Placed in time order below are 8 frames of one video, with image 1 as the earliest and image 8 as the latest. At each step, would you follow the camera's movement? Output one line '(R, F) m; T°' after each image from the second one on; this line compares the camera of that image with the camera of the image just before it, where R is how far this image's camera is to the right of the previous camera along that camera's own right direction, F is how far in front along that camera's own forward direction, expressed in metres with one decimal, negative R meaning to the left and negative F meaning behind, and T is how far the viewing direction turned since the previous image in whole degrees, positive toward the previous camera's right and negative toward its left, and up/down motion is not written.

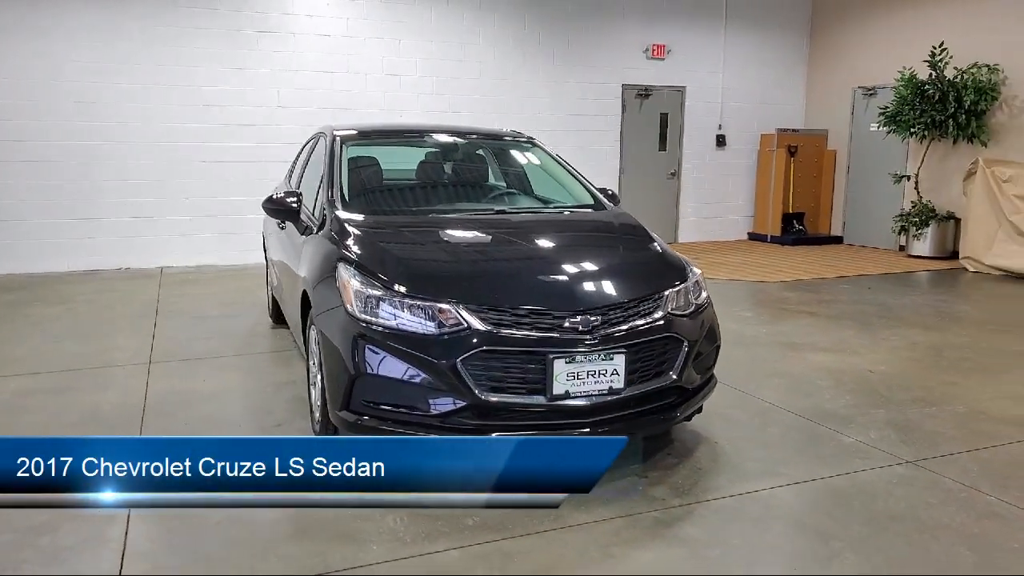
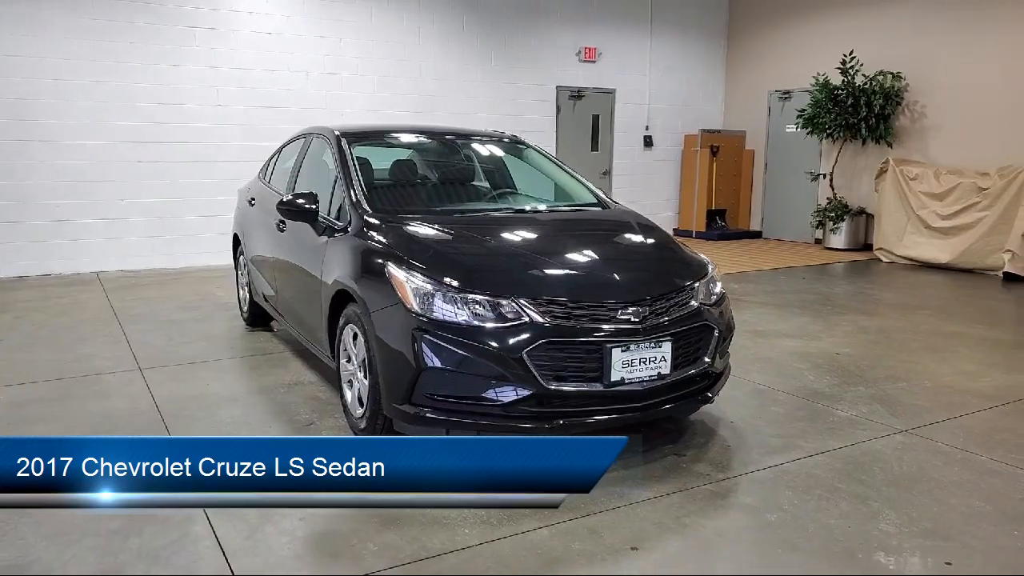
(-0.5, -0.1) m; +7°
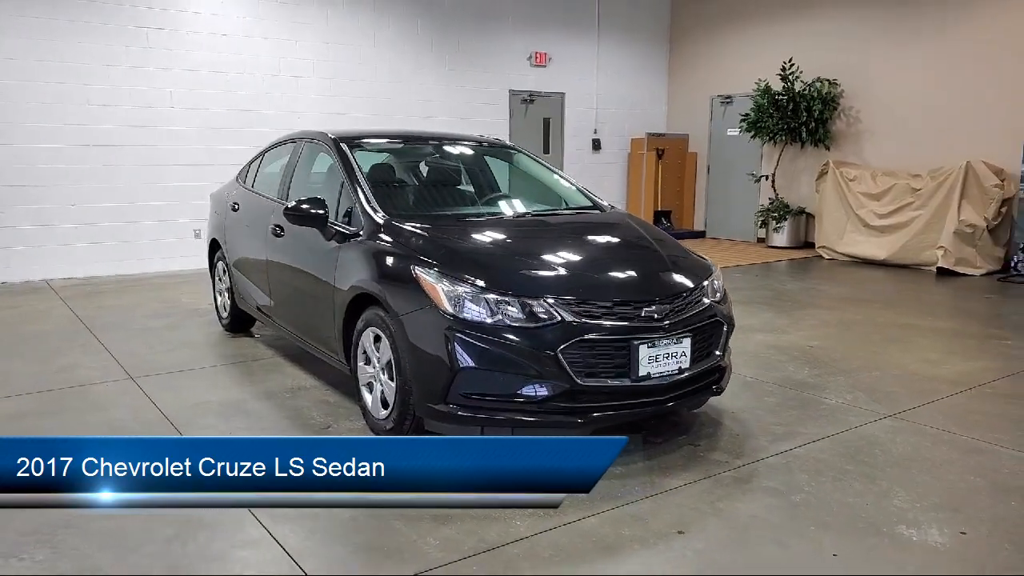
(-0.4, -0.1) m; +5°
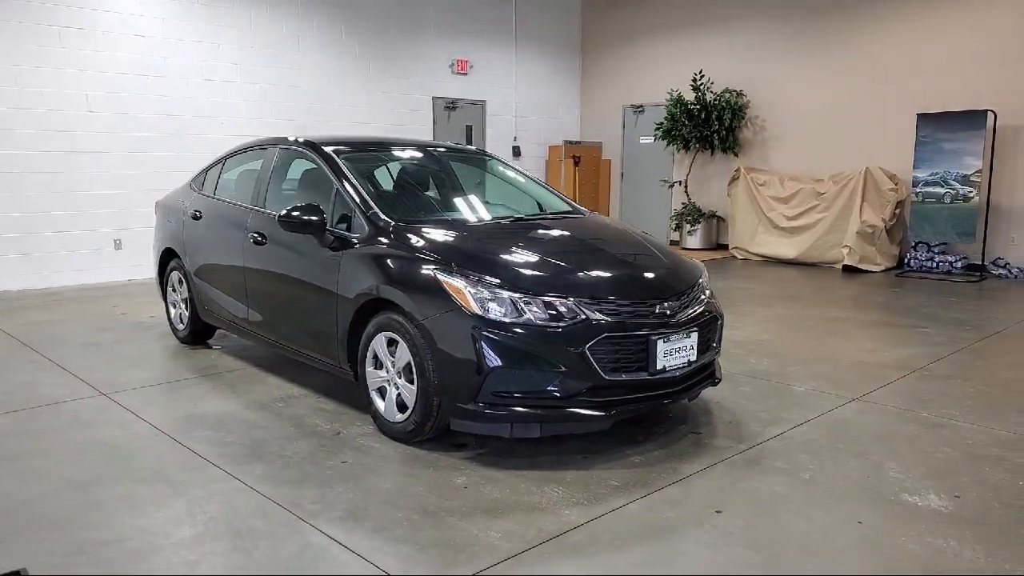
(-0.5, -0.1) m; +8°
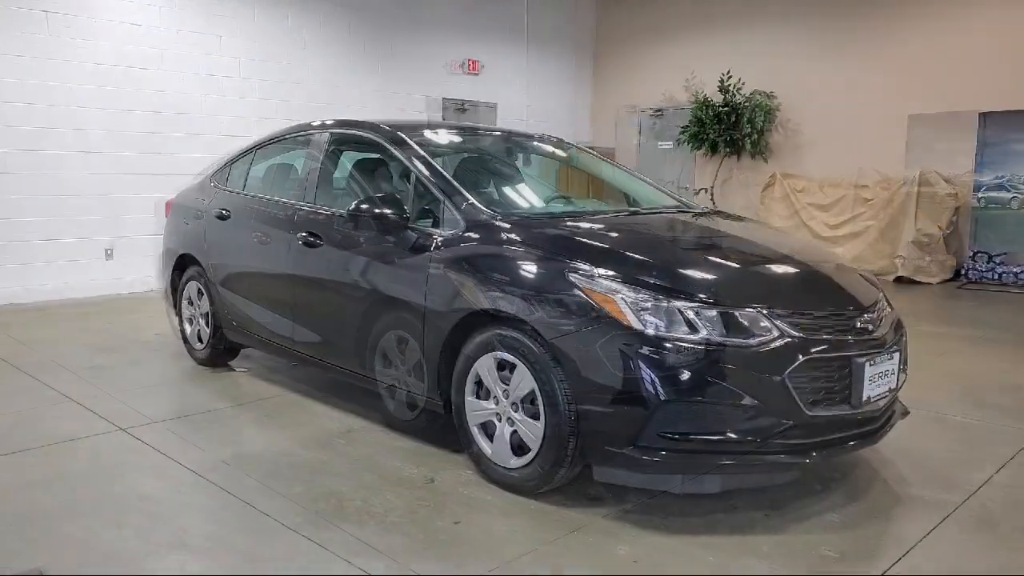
(-0.5, +0.7) m; +2°
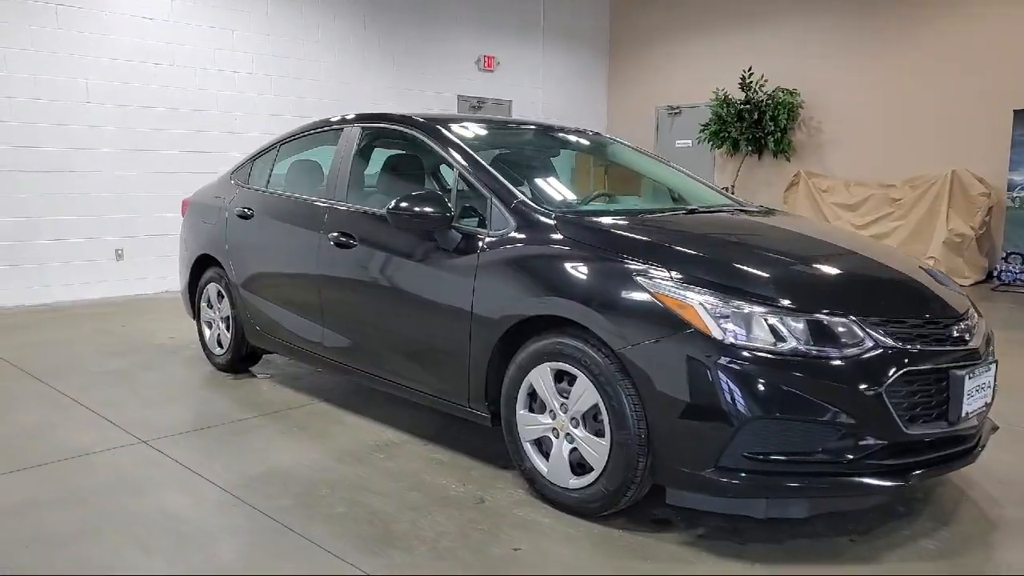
(-0.2, +0.2) m; 0°
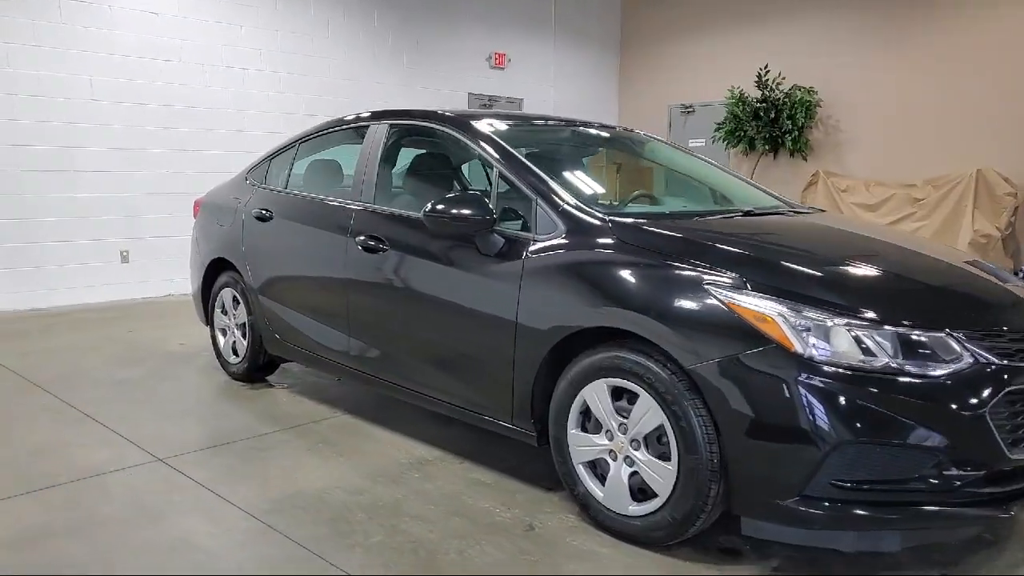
(-0.1, +0.2) m; 0°
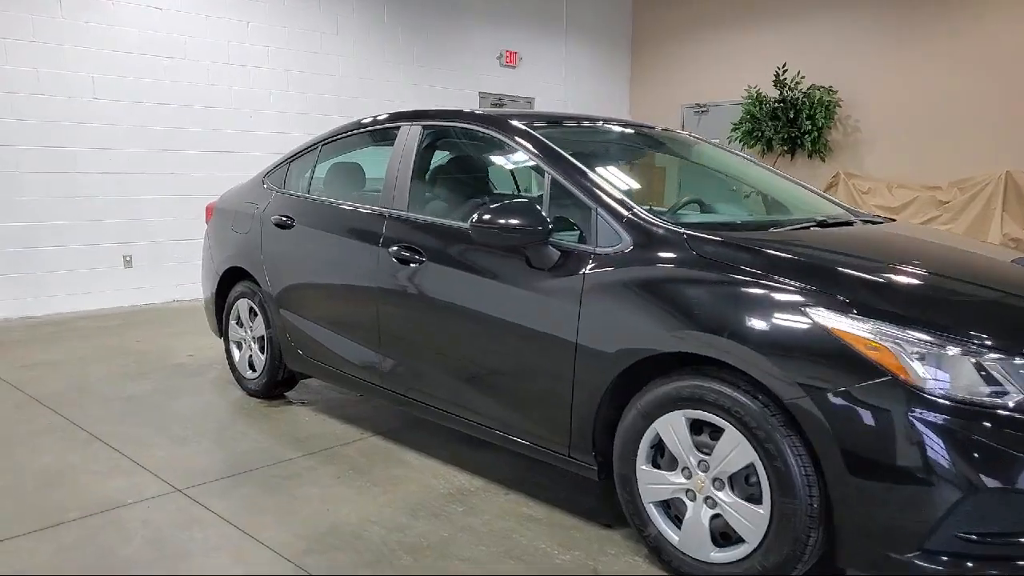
(-0.2, +0.2) m; 0°
